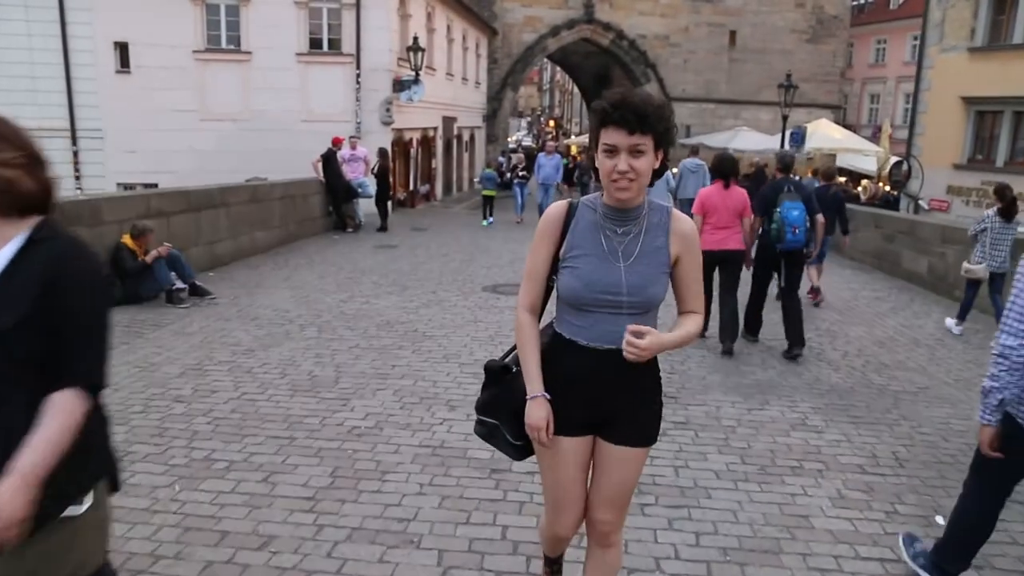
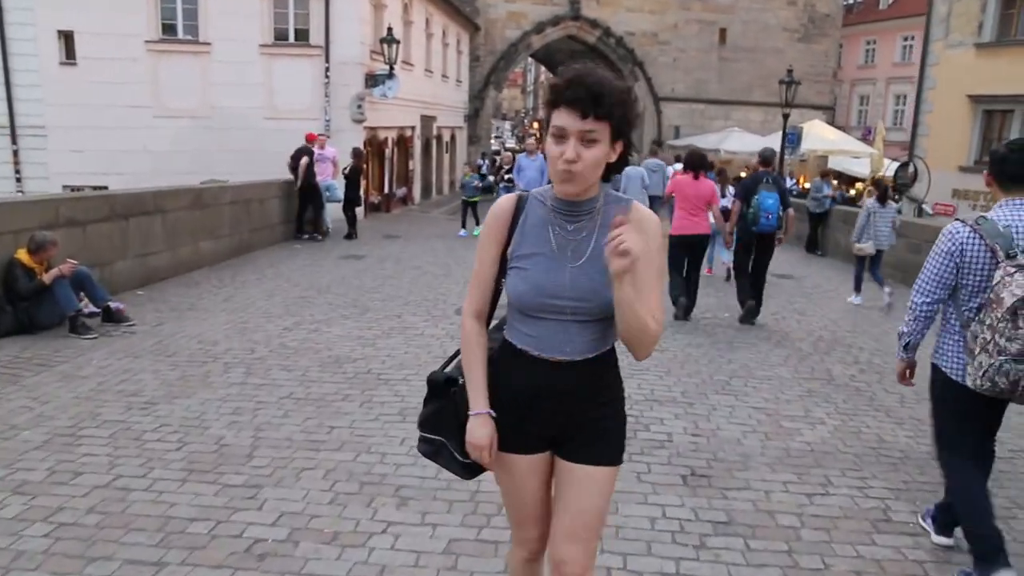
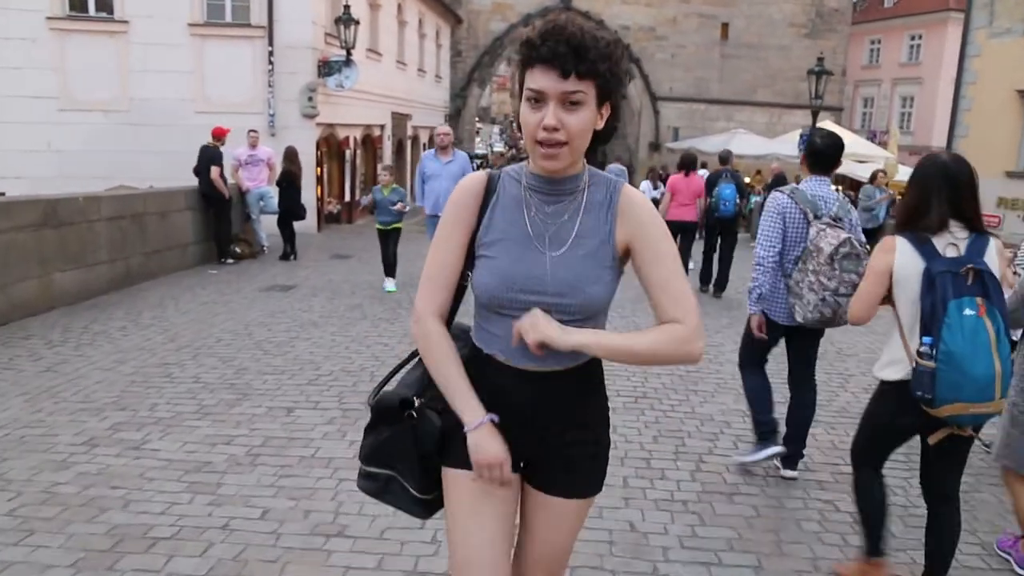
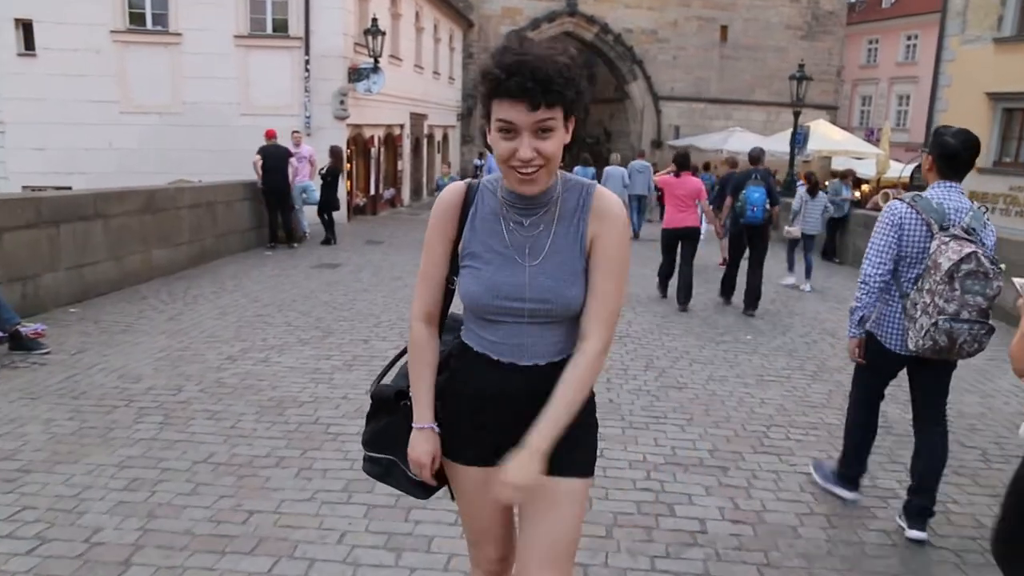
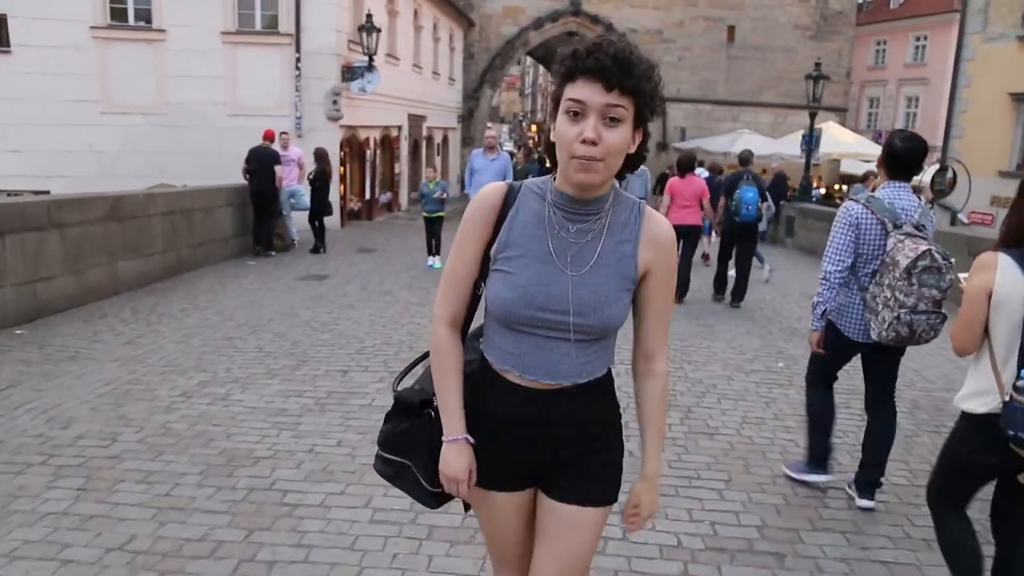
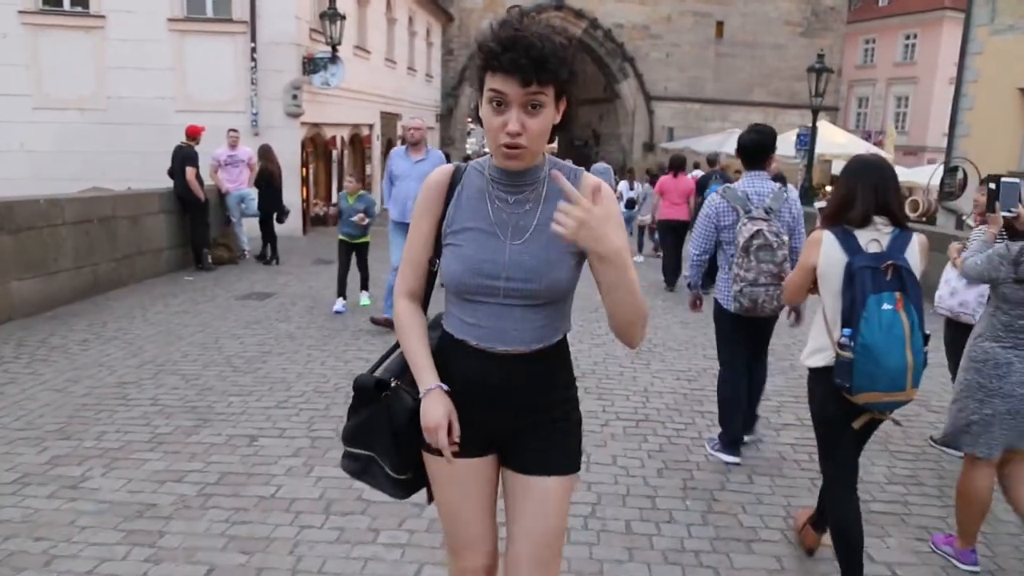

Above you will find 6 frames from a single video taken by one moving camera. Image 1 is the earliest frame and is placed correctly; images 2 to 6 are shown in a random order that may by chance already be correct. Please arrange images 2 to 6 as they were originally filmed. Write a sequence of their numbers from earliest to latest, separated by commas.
2, 4, 5, 3, 6
